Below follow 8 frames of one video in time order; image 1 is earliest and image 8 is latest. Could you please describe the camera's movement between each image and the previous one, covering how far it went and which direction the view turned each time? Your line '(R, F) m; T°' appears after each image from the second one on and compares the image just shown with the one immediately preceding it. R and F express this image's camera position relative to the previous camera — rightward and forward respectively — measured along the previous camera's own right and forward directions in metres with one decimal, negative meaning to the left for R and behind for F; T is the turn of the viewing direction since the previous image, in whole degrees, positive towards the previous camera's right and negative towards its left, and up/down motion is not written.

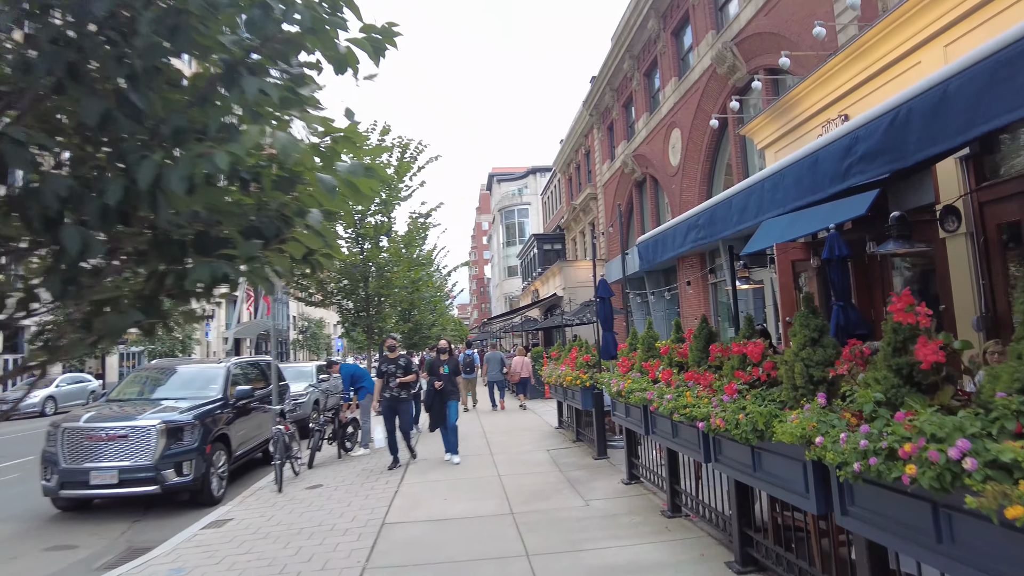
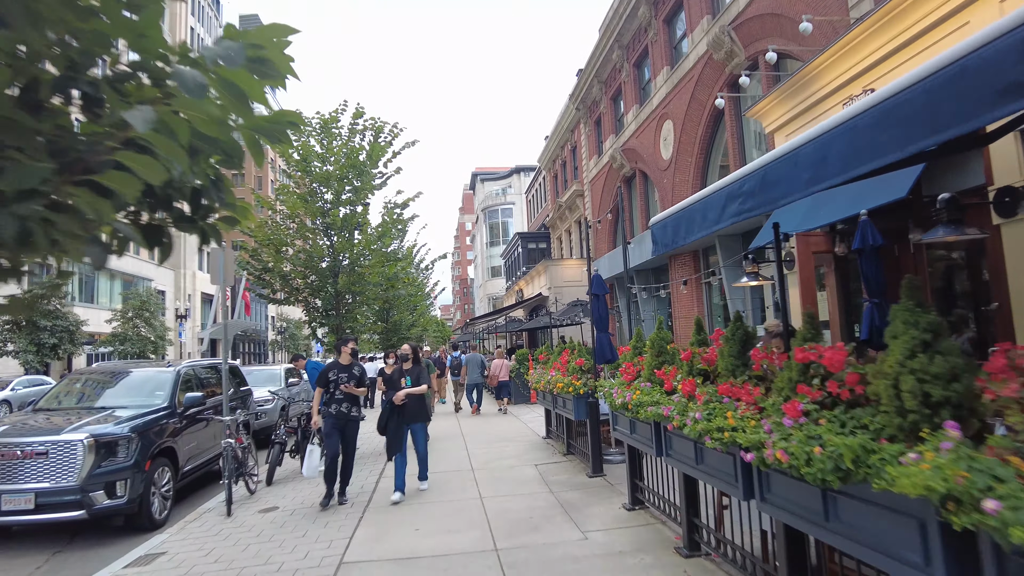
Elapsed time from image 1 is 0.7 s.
(0.0, +1.0) m; +1°
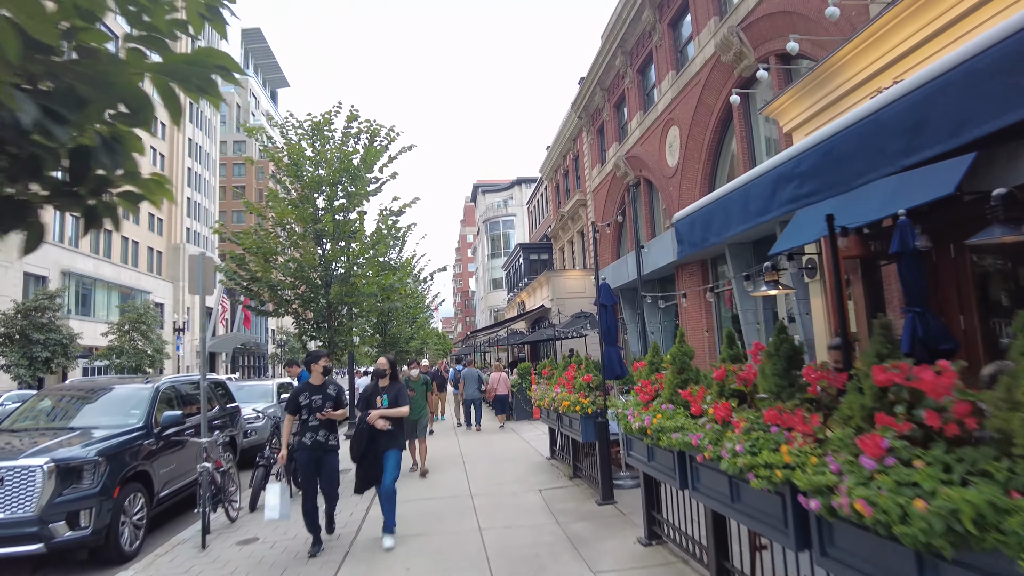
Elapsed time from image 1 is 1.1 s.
(0.0, +0.6) m; 0°
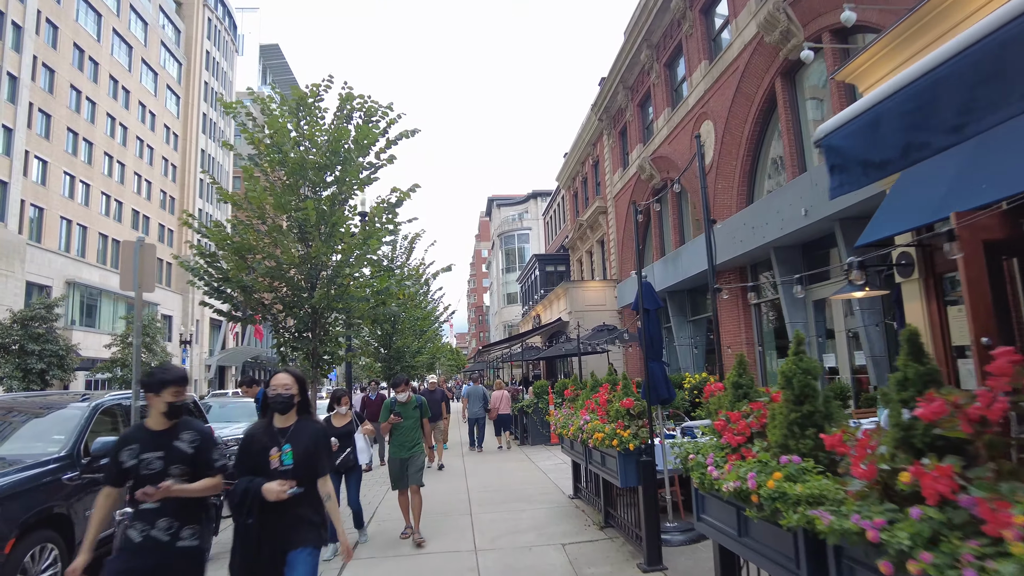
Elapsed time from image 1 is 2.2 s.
(0.0, +1.6) m; -1°
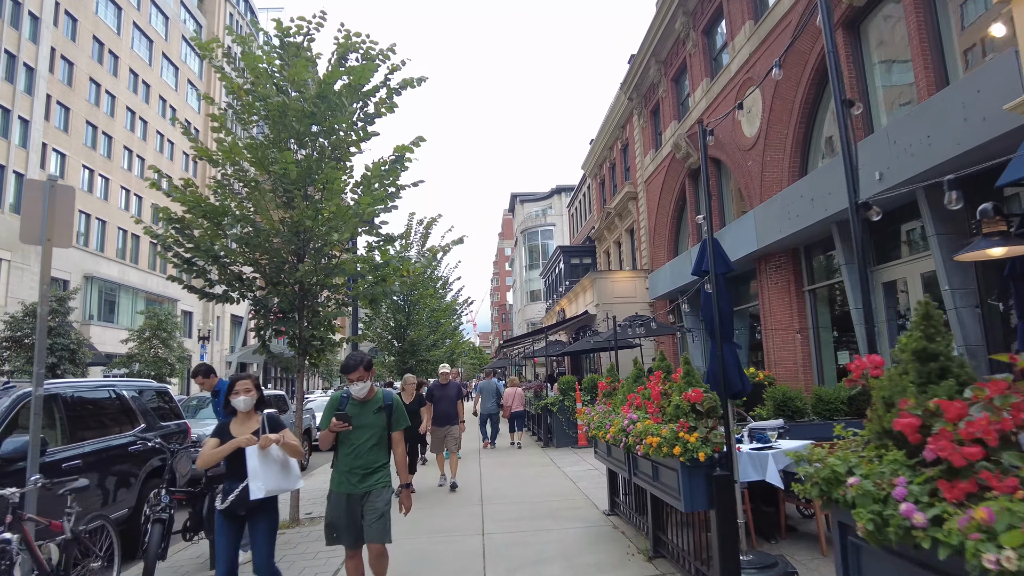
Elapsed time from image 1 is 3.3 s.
(0.0, +1.5) m; -2°
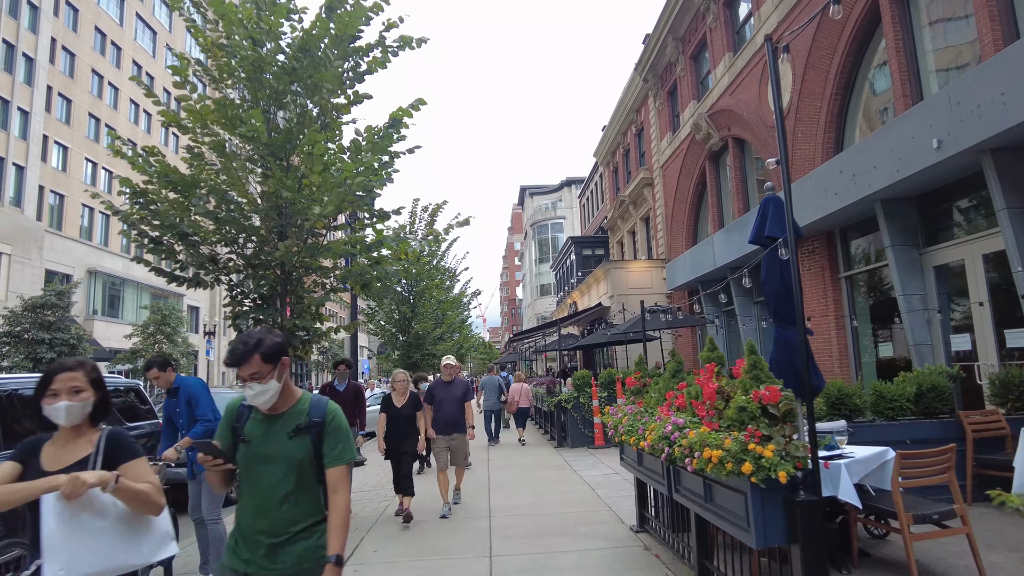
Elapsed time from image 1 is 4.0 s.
(0.0, +1.0) m; -1°
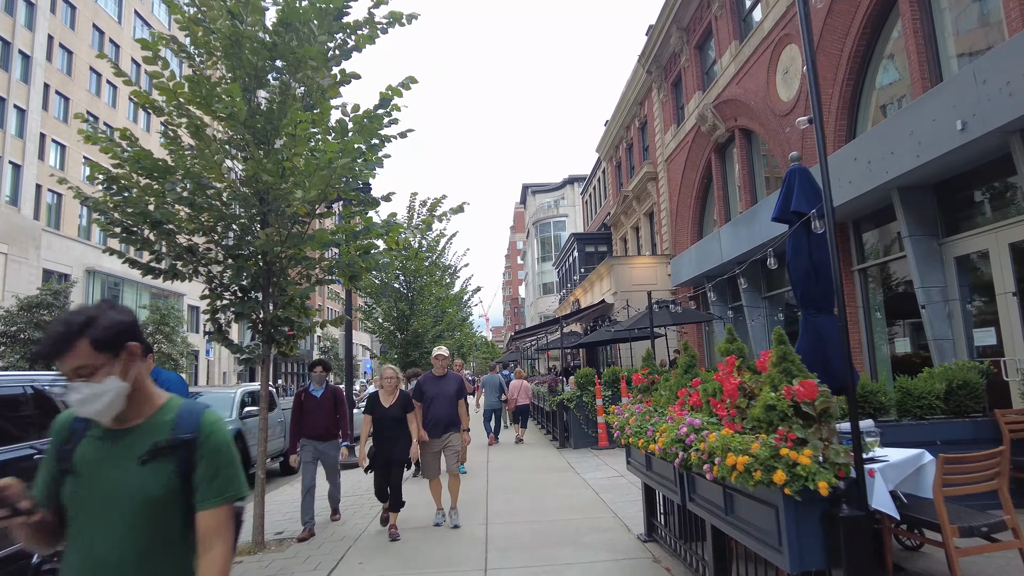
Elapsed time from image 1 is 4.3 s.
(+0.1, +0.4) m; 0°
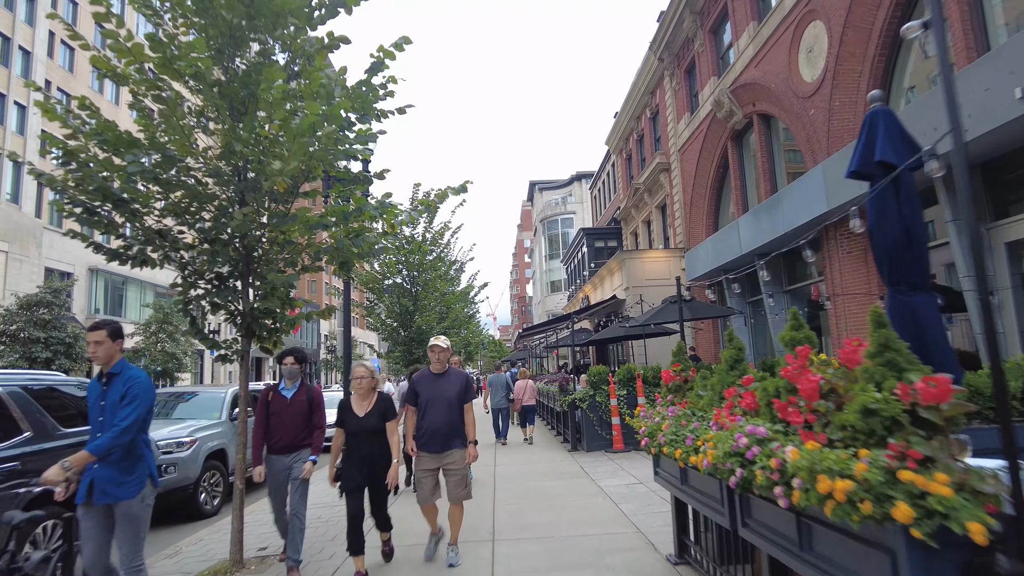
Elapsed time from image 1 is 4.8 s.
(0.0, +0.7) m; -1°
